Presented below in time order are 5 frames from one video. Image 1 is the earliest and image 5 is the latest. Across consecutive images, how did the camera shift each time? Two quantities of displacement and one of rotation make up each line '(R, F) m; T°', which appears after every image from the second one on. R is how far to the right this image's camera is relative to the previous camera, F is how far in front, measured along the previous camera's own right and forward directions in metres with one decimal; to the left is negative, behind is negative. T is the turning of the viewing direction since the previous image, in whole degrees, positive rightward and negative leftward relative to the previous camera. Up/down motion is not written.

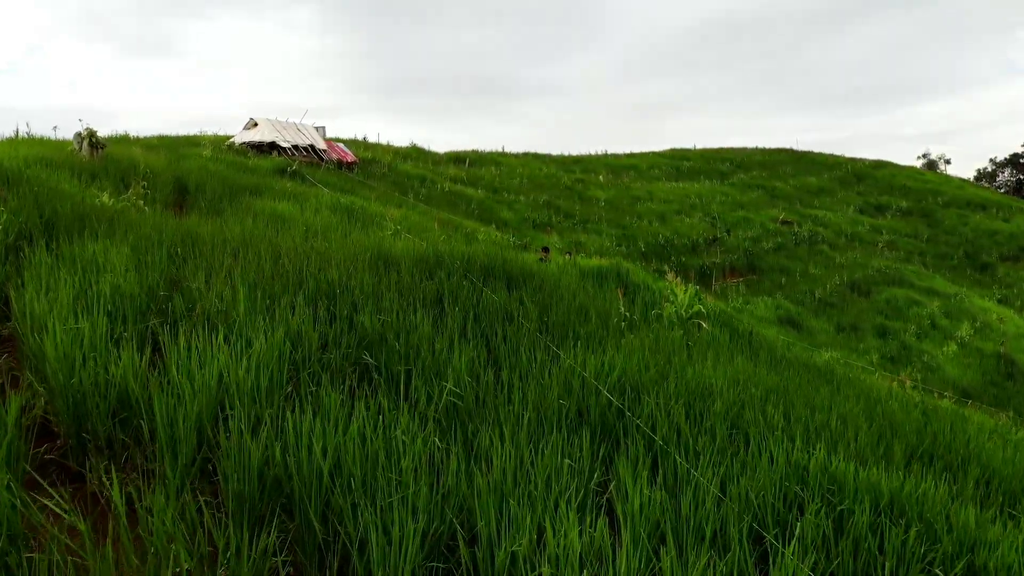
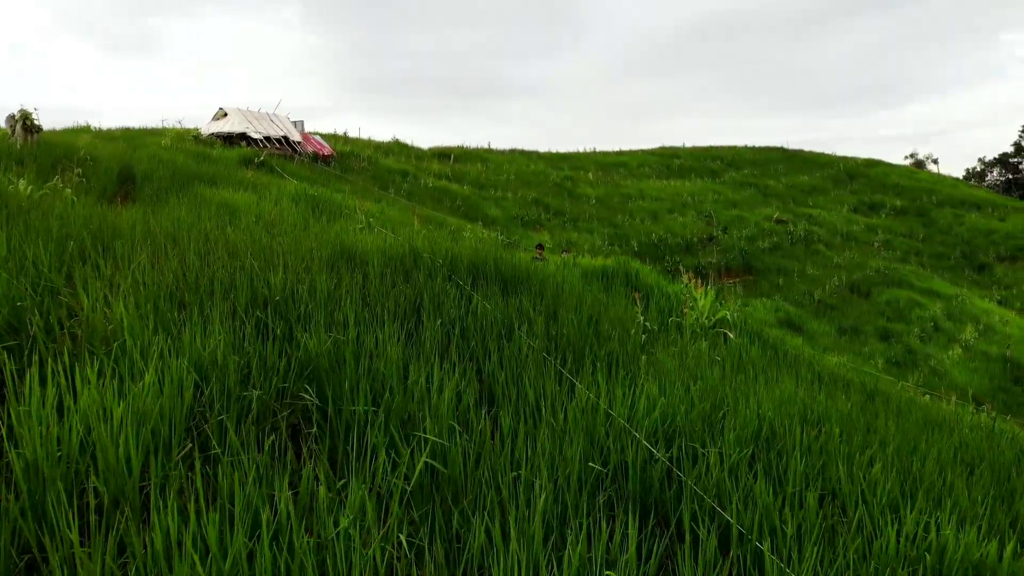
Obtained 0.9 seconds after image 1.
(0.0, +0.7) m; +1°
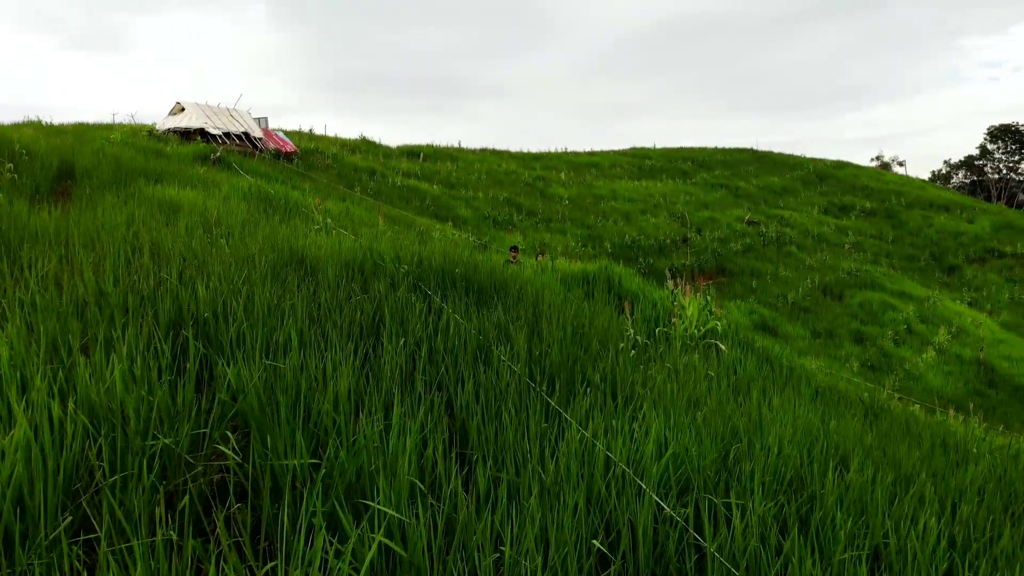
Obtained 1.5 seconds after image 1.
(0.0, +0.3) m; +2°
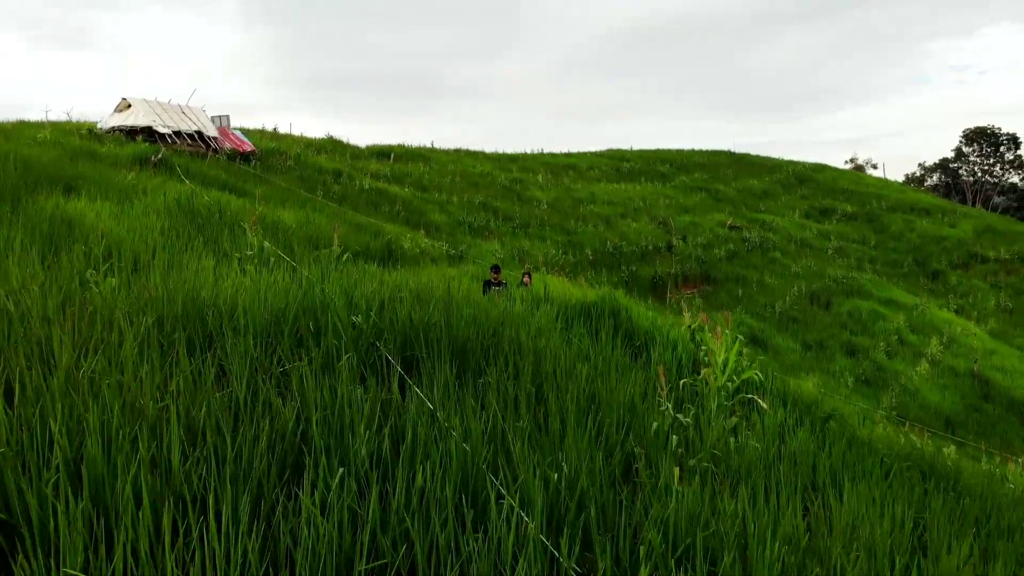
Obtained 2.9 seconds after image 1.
(0.0, +0.7) m; +2°
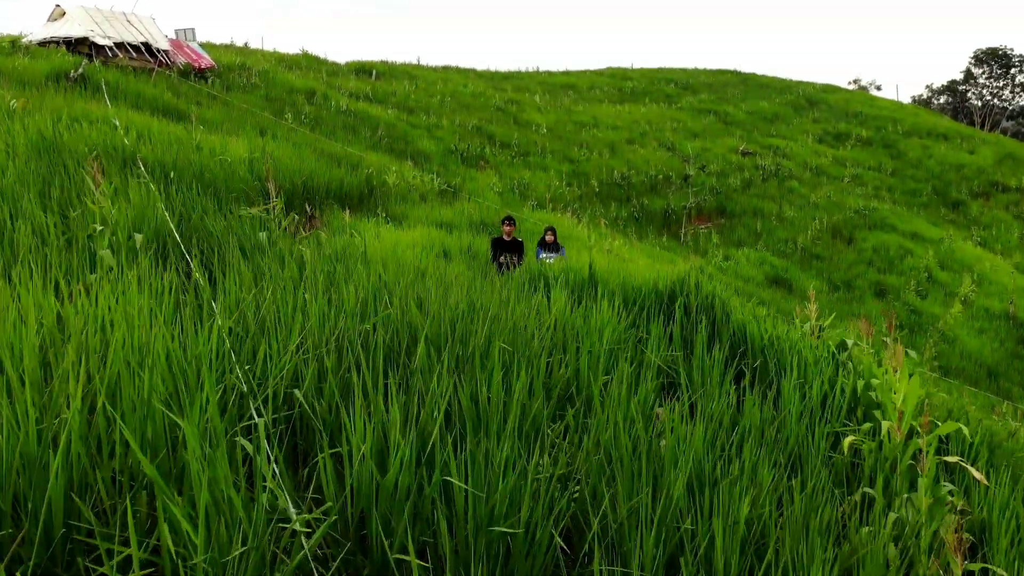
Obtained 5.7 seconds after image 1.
(-0.1, +1.1) m; +1°
